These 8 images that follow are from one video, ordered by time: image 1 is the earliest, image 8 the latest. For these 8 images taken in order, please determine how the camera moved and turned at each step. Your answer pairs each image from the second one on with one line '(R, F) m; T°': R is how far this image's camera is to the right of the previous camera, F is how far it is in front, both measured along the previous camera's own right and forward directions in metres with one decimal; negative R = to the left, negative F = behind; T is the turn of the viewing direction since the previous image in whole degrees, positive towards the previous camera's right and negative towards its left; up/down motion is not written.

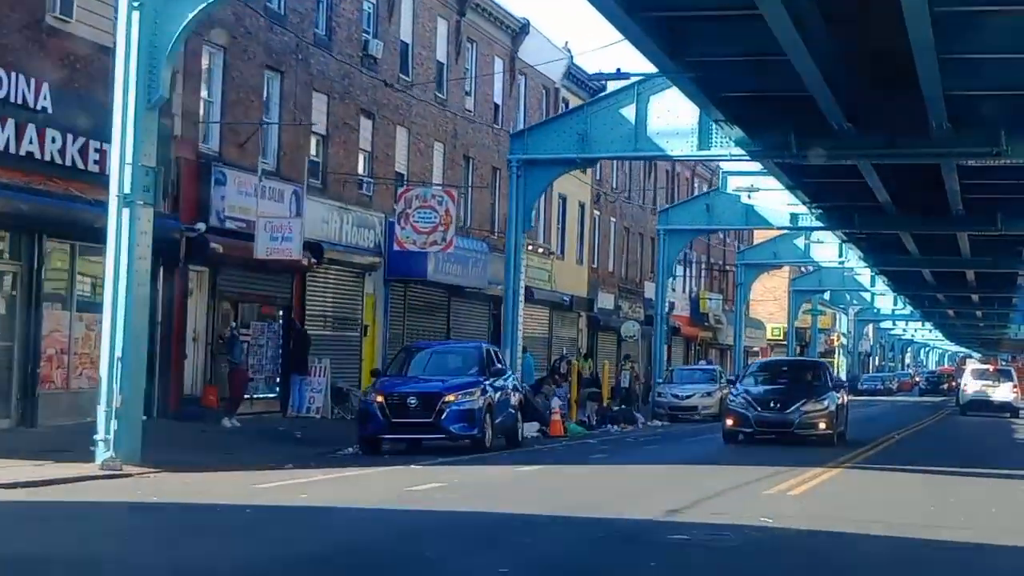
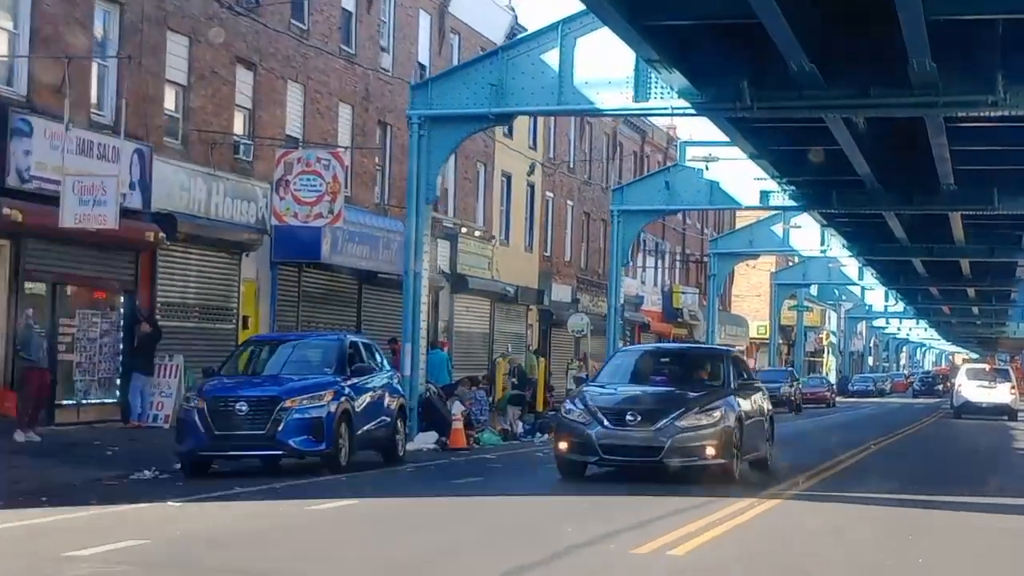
(+1.2, +4.7) m; 0°
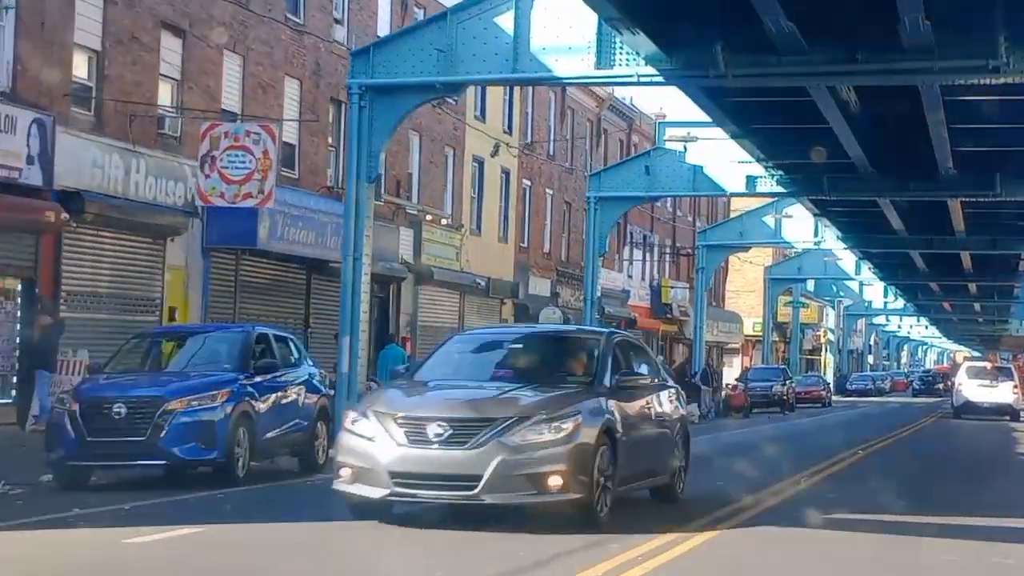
(+0.6, +2.3) m; 0°
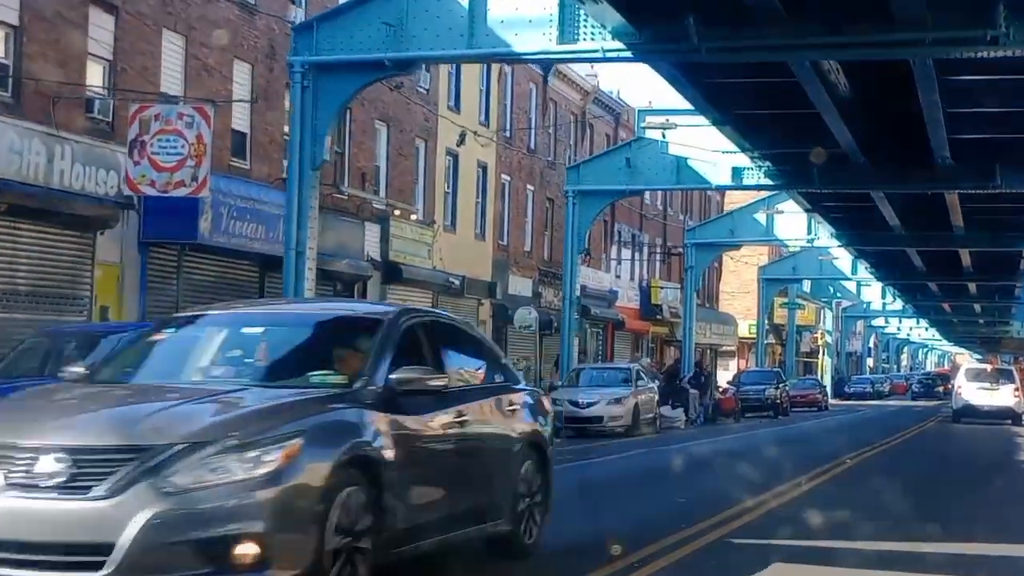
(+0.5, +1.8) m; 0°
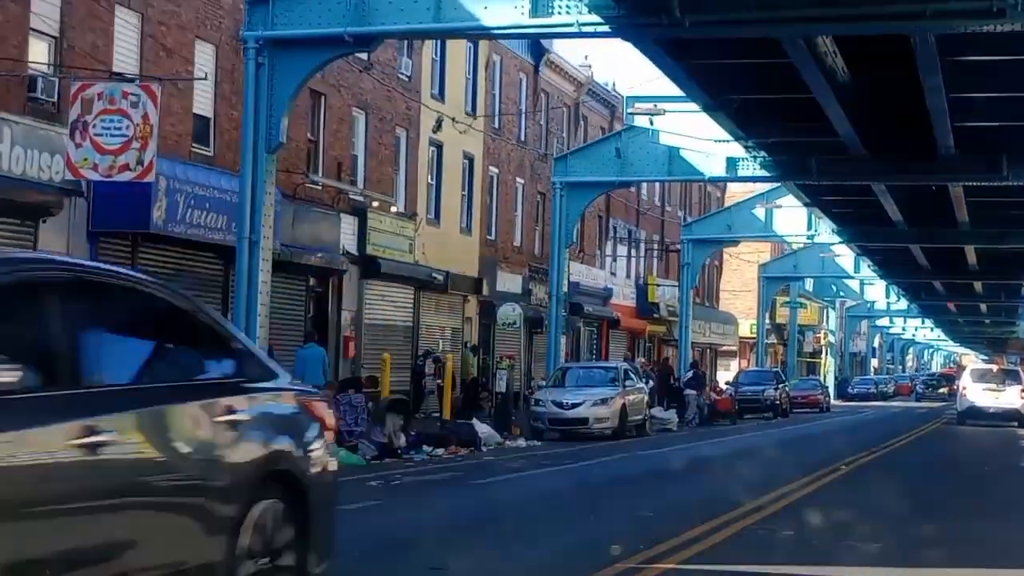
(+0.4, +1.4) m; 0°
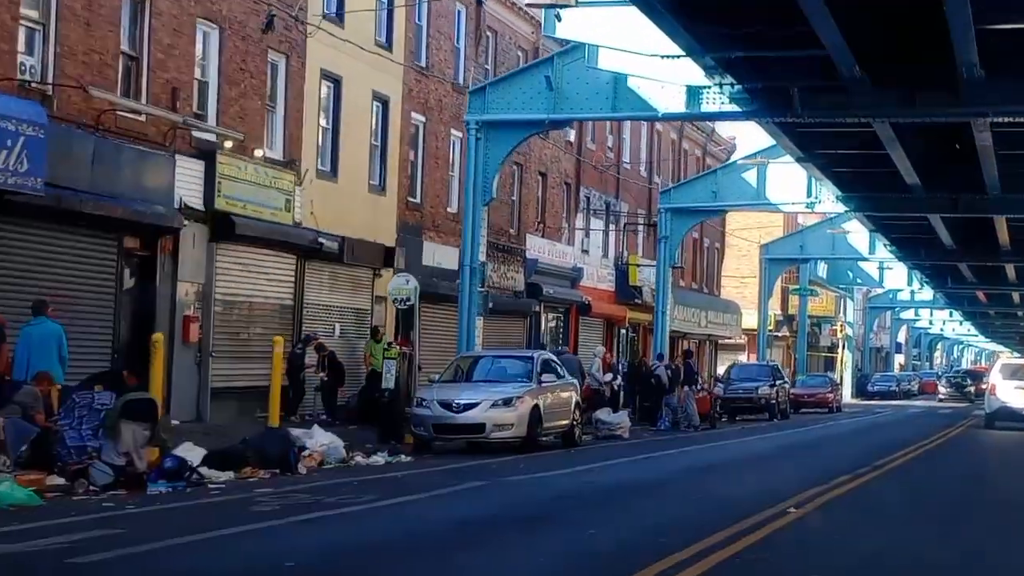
(+1.7, +6.8) m; -1°
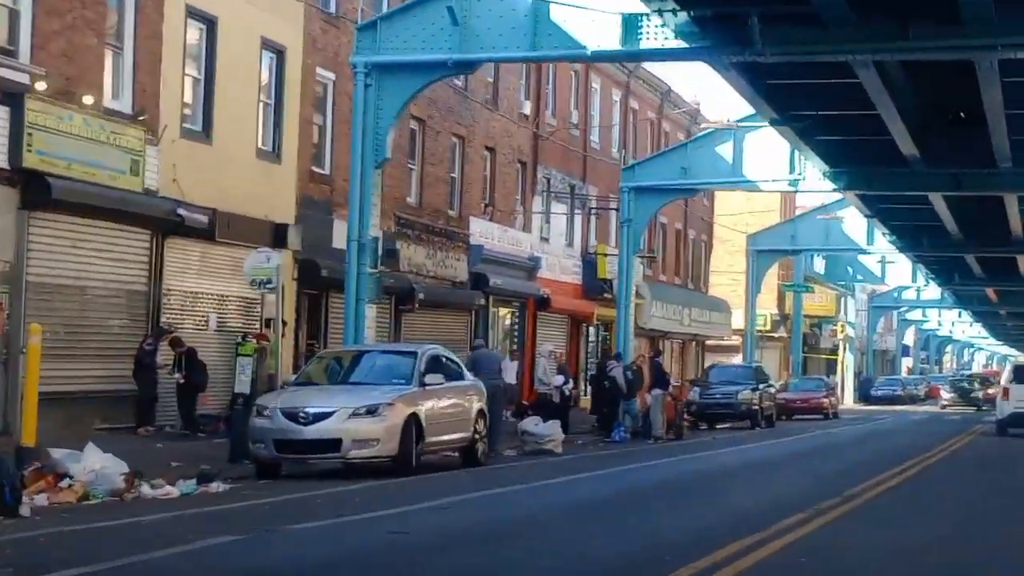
(+1.1, +4.8) m; 0°
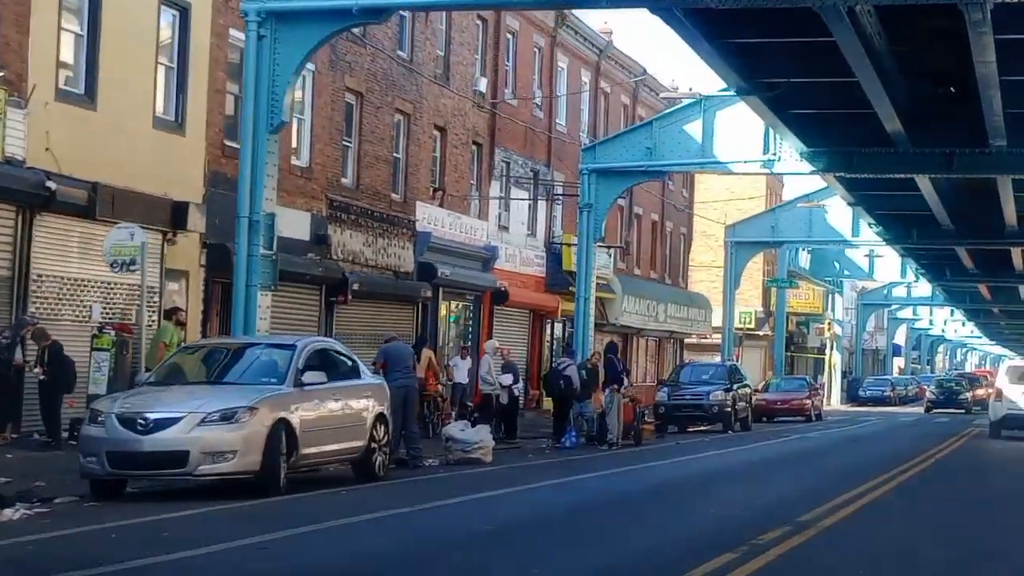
(+0.7, +2.7) m; 0°
